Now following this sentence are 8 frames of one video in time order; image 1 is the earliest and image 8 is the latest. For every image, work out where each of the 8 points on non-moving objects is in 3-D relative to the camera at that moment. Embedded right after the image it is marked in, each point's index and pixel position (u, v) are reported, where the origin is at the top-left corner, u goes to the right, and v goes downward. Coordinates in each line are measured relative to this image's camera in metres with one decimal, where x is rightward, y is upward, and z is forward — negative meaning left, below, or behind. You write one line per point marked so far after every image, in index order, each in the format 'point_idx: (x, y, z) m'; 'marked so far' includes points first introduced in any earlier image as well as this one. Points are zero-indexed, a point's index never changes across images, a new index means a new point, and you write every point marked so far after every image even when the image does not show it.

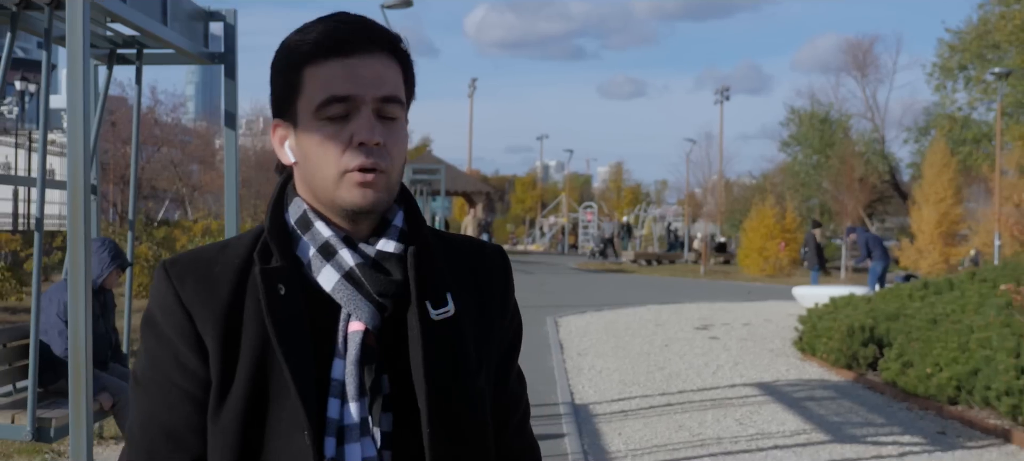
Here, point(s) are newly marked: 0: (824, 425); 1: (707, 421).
0: (+2.3, -1.5, +8.0) m
1: (+1.5, -1.4, +8.1) m
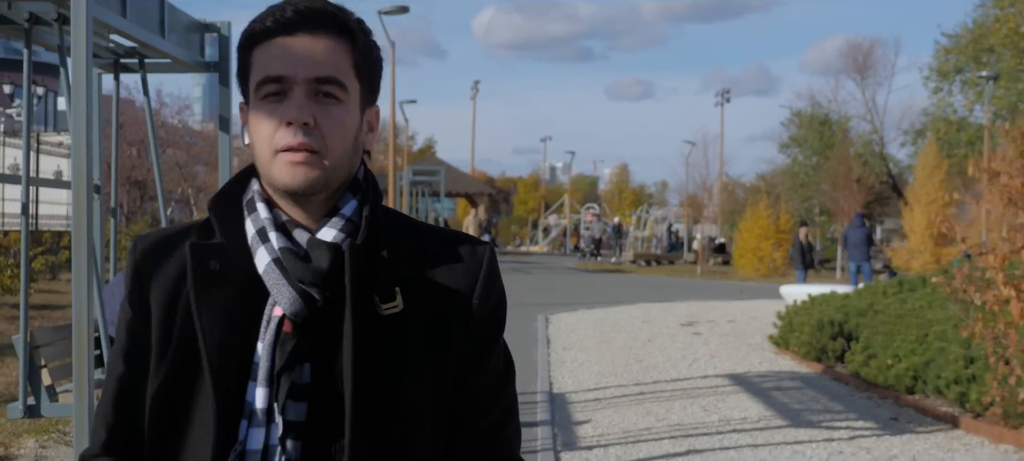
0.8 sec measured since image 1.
0: (+2.2, -1.5, +8.5) m
1: (+1.3, -1.4, +8.6) m
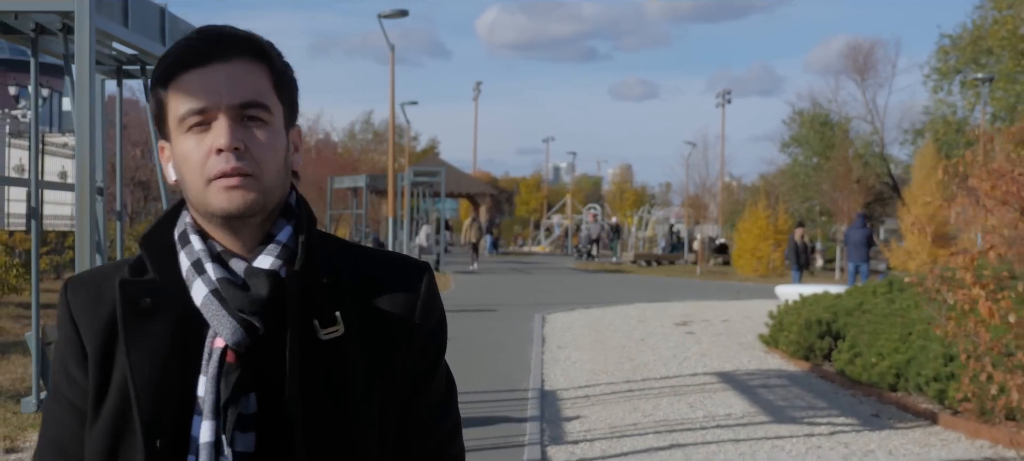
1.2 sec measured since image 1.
0: (+2.1, -1.5, +8.7) m
1: (+1.2, -1.4, +8.8) m
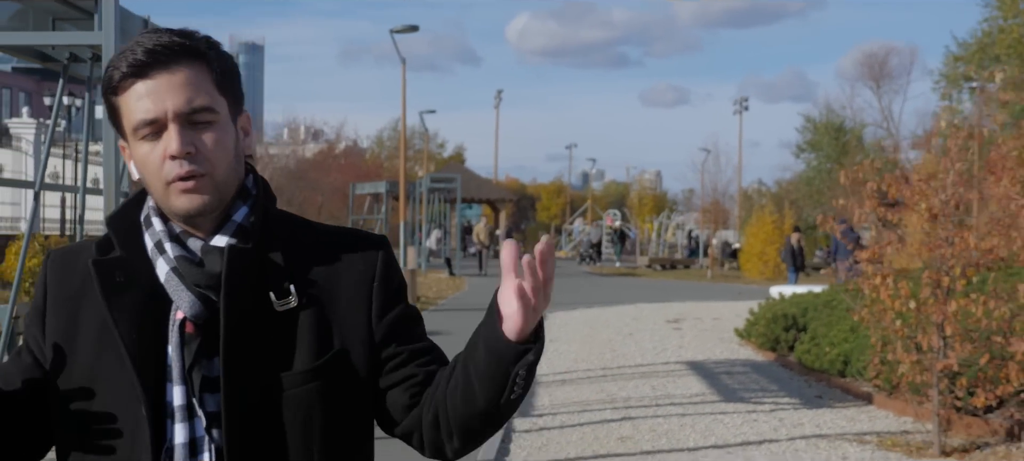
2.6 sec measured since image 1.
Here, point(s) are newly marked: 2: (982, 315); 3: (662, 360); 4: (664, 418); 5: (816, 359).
0: (+1.9, -1.5, +9.7) m
1: (+1.1, -1.4, +9.8) m
2: (+3.1, -0.6, +6.9) m
3: (+1.6, -1.4, +11.7) m
4: (+1.2, -1.5, +8.3) m
5: (+3.0, -1.3, +10.5) m
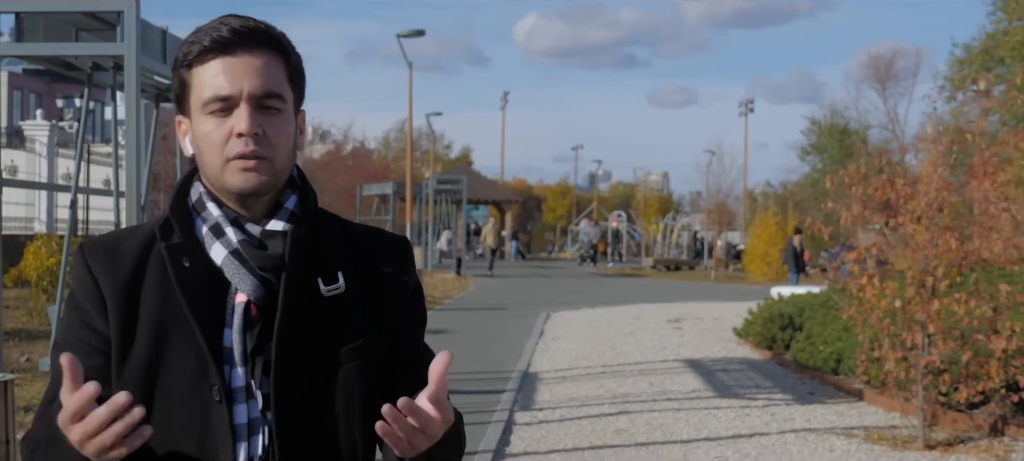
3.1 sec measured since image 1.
0: (+1.9, -1.5, +10.0) m
1: (+1.1, -1.5, +10.1) m
2: (+3.1, -0.6, +7.2) m
3: (+1.7, -1.4, +12.0) m
4: (+1.2, -1.5, +8.6) m
5: (+3.0, -1.3, +10.8) m
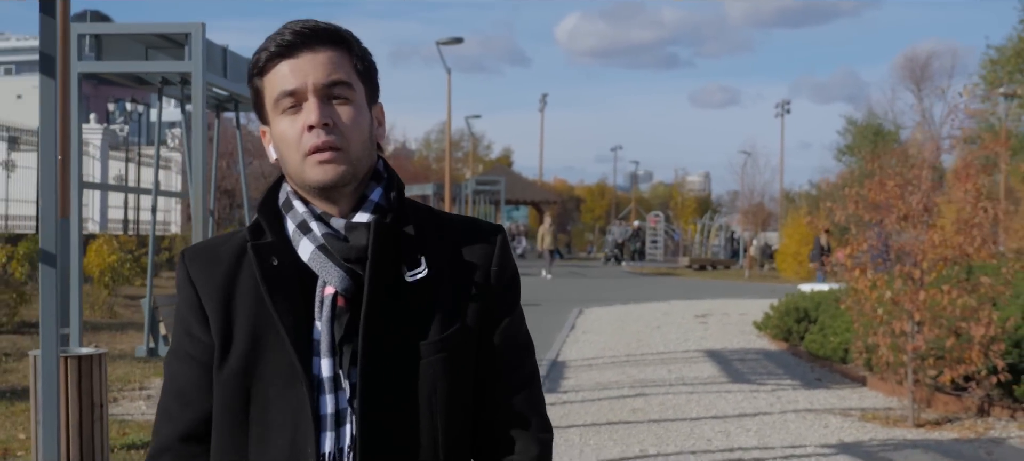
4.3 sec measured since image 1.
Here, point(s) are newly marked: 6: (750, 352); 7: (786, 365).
0: (+2.2, -1.5, +10.7) m
1: (+1.4, -1.4, +10.8) m
2: (+3.3, -0.5, +7.9) m
3: (+2.0, -1.4, +12.7) m
4: (+1.4, -1.4, +9.3) m
5: (+3.3, -1.3, +11.5) m
6: (+2.8, -1.4, +12.5) m
7: (+3.0, -1.5, +11.5) m
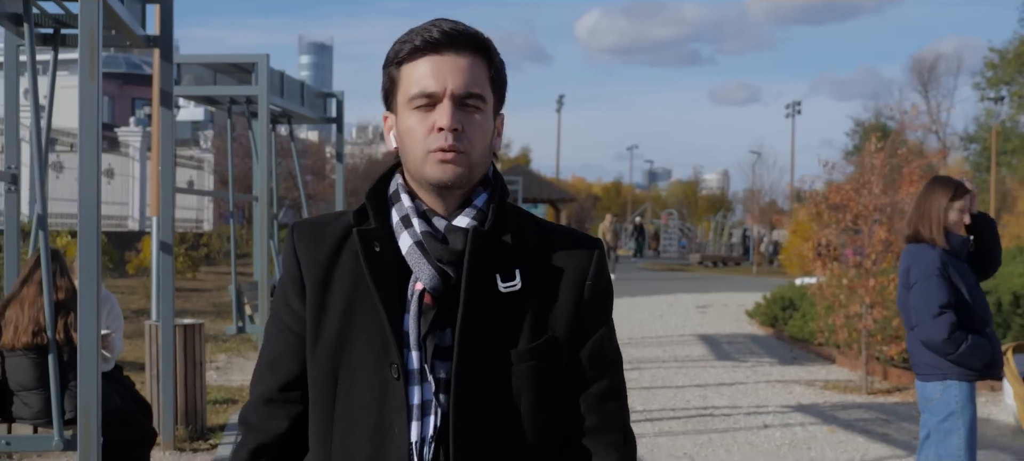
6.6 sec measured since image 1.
0: (+2.4, -1.4, +12.2) m
1: (+1.5, -1.4, +12.4) m
2: (+3.4, -0.5, +9.4) m
3: (+2.2, -1.4, +14.2) m
4: (+1.6, -1.4, +10.9) m
5: (+3.5, -1.2, +12.9) m
6: (+3.0, -1.4, +14.0) m
7: (+3.2, -1.4, +13.0) m
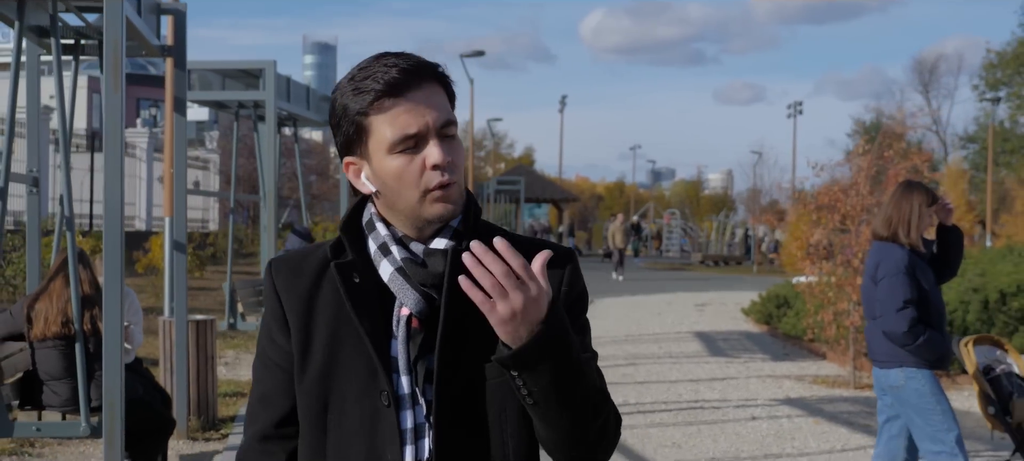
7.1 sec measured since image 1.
0: (+2.4, -1.4, +12.5) m
1: (+1.5, -1.4, +12.7) m
2: (+3.4, -0.5, +9.7) m
3: (+2.3, -1.4, +14.6) m
4: (+1.6, -1.4, +11.2) m
5: (+3.5, -1.2, +13.3) m
6: (+3.0, -1.4, +14.3) m
7: (+3.2, -1.4, +13.3) m
